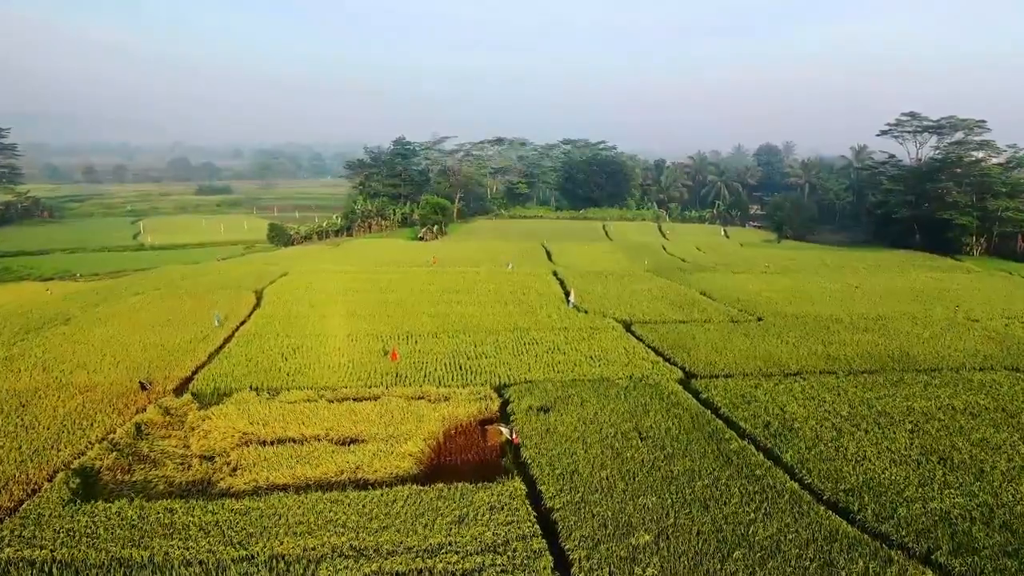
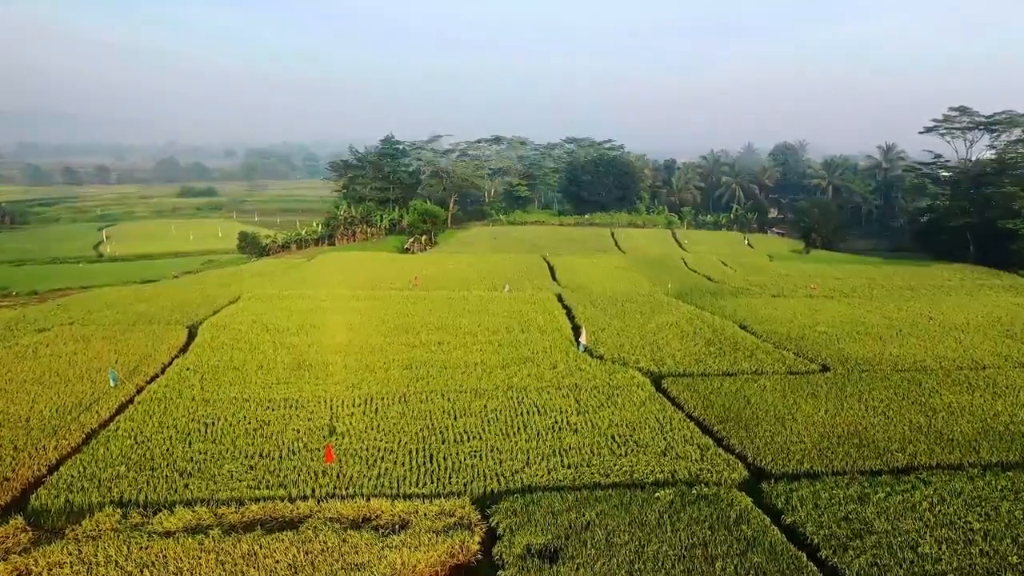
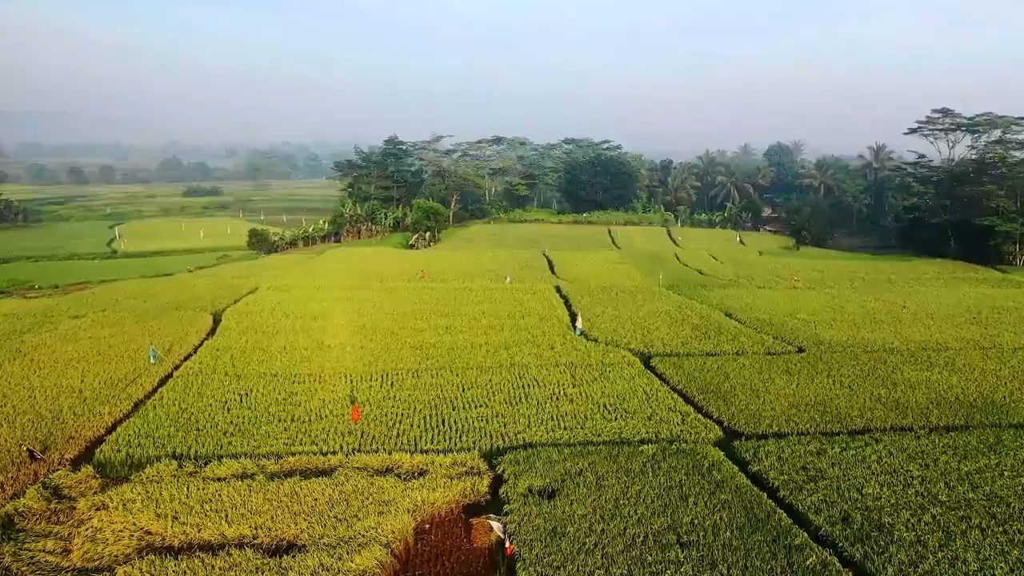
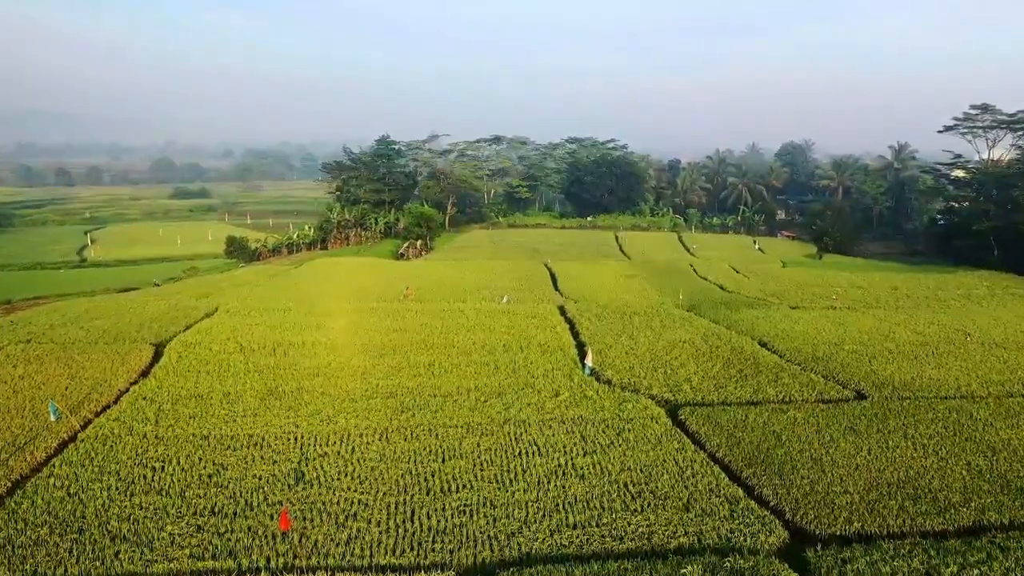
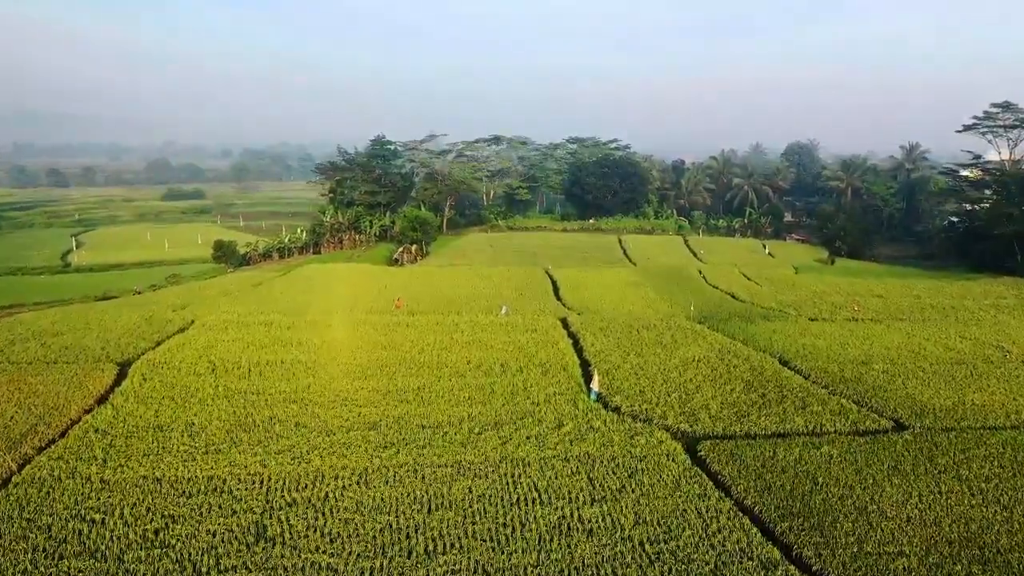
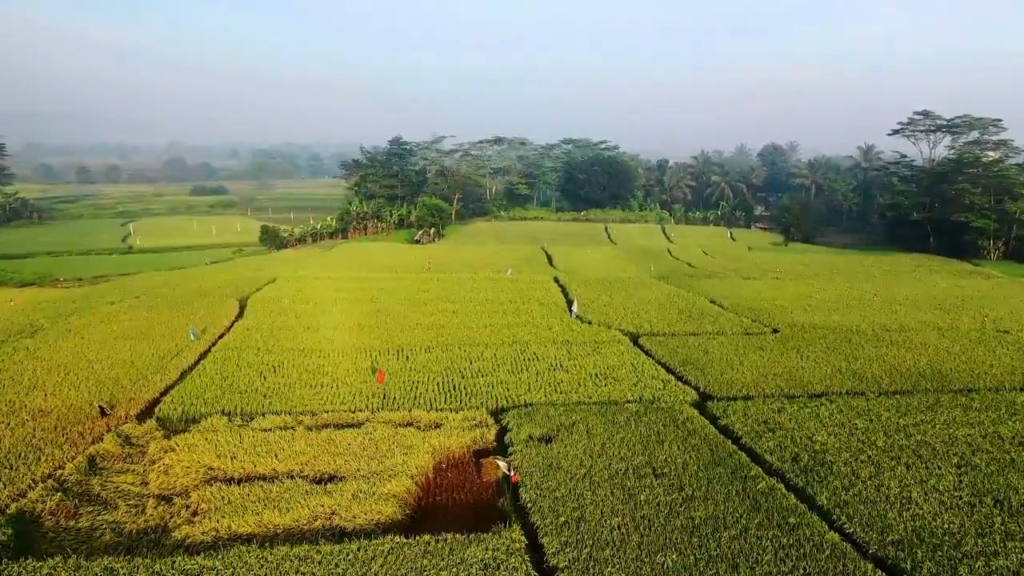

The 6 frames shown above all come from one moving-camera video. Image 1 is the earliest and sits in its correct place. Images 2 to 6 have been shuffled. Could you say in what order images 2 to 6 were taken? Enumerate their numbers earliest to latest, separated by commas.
6, 3, 2, 4, 5
